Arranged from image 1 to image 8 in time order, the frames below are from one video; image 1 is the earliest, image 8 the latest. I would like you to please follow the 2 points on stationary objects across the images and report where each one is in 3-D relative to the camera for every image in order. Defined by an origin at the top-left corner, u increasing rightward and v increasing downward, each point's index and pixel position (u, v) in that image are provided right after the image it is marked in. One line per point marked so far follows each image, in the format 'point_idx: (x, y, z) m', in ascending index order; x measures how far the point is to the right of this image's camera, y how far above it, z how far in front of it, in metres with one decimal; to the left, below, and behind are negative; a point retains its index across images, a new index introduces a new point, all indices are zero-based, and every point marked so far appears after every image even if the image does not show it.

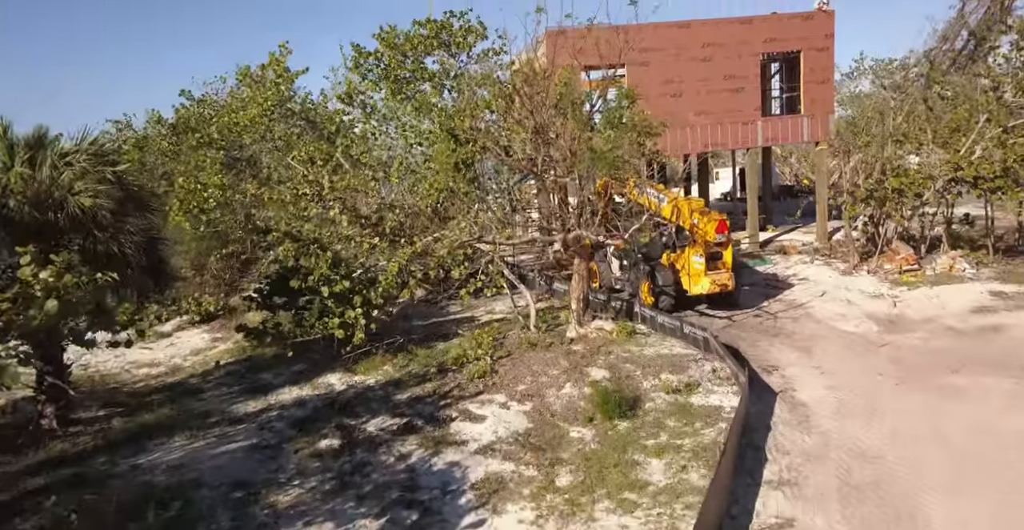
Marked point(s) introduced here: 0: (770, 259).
0: (+5.7, +0.2, +16.9) m
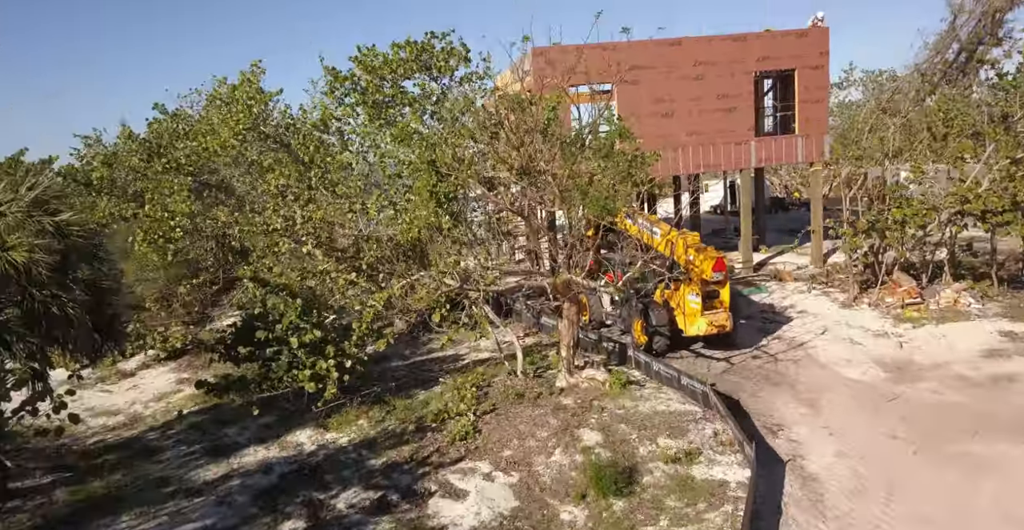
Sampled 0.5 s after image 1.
0: (+5.4, -0.4, +16.3) m
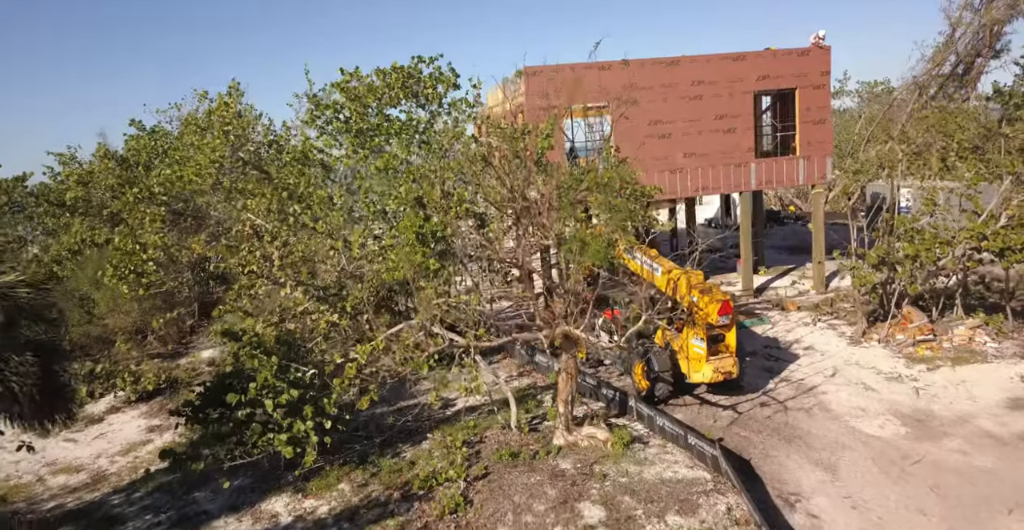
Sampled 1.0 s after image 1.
0: (+5.2, -1.0, +15.7) m
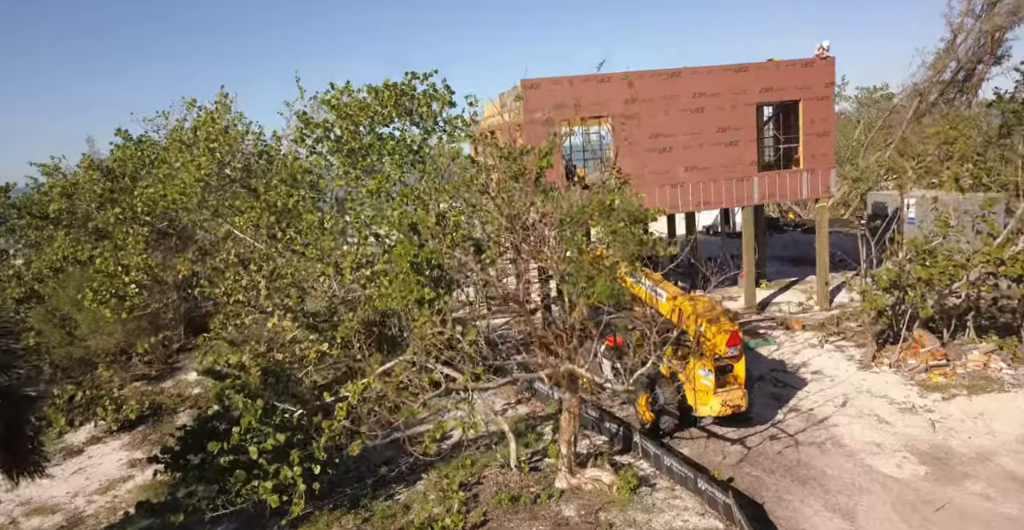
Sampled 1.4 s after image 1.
0: (+5.2, -1.4, +15.2) m
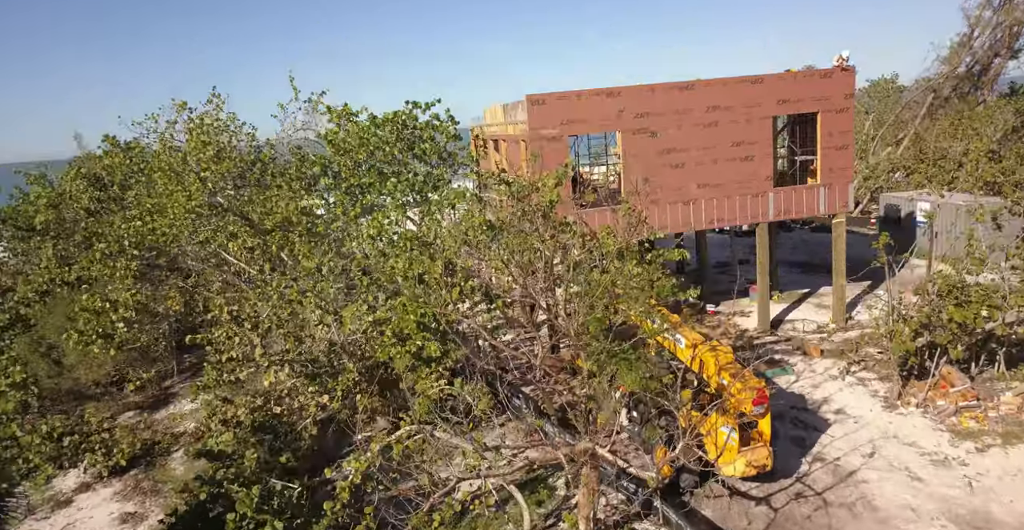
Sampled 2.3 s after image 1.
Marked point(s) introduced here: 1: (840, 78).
0: (+5.3, -1.9, +14.6) m
1: (+7.0, +4.0, +16.2) m
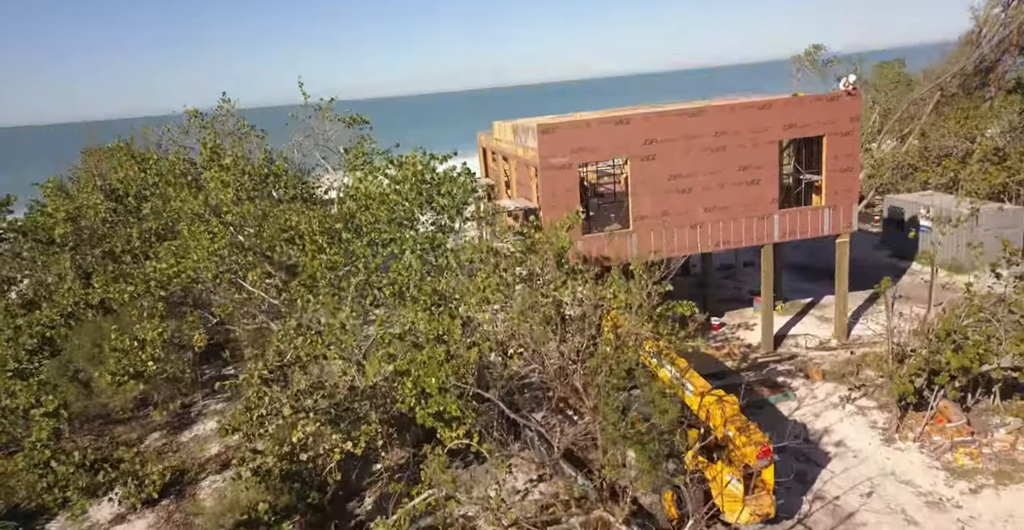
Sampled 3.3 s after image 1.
0: (+5.5, -2.4, +15.1) m
1: (+7.2, +3.5, +16.4) m
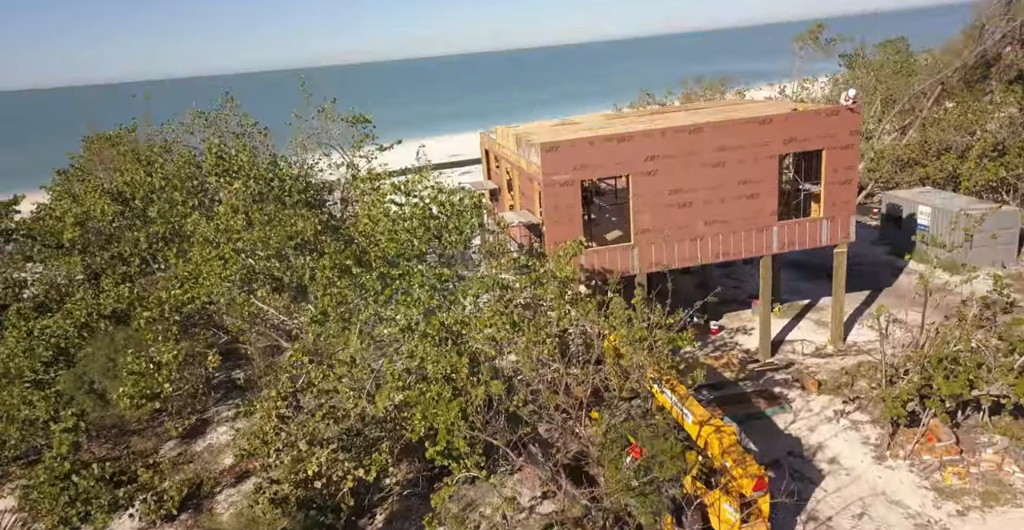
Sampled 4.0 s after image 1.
0: (+5.6, -2.7, +15.6) m
1: (+7.3, +3.2, +16.6) m
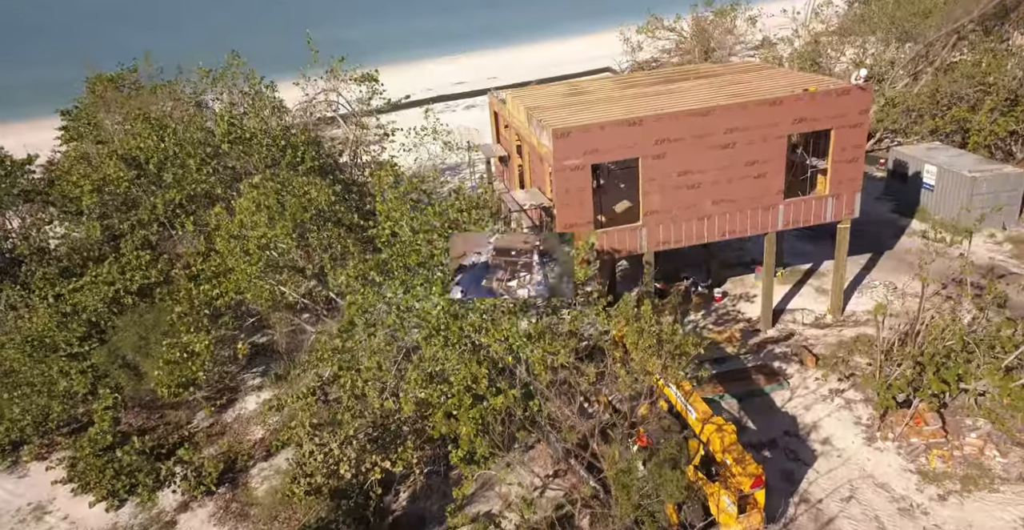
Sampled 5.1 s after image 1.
0: (+5.9, -2.4, +16.4) m
1: (+7.5, +3.7, +16.7) m
